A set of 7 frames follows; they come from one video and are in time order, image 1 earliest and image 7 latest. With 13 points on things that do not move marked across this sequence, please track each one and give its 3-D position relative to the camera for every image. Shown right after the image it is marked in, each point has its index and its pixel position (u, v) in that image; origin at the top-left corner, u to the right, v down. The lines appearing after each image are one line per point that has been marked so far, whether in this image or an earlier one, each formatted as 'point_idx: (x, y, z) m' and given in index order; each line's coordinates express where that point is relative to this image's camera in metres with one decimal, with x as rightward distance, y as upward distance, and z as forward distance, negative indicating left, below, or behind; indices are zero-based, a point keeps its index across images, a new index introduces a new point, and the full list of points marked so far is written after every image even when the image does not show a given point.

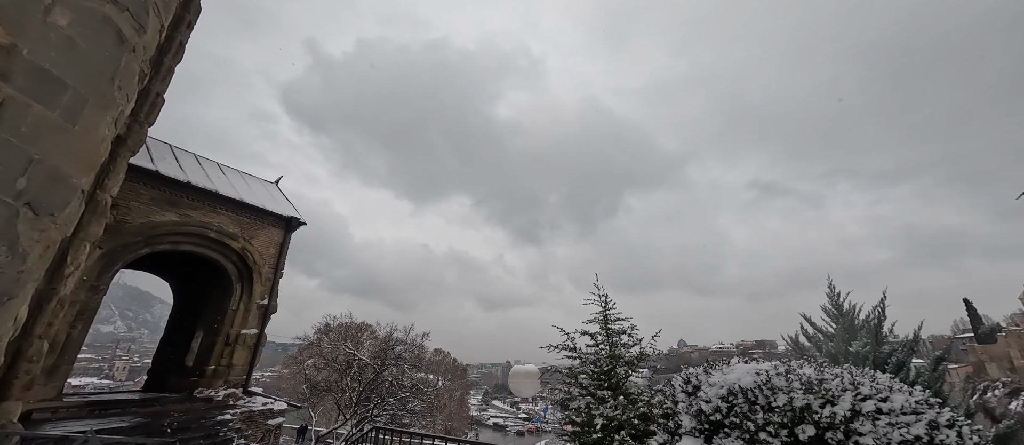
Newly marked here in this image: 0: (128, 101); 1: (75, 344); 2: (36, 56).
0: (-4.0, +1.3, +3.9) m
1: (-7.7, -2.1, +6.7) m
2: (-3.6, +1.2, +2.8) m
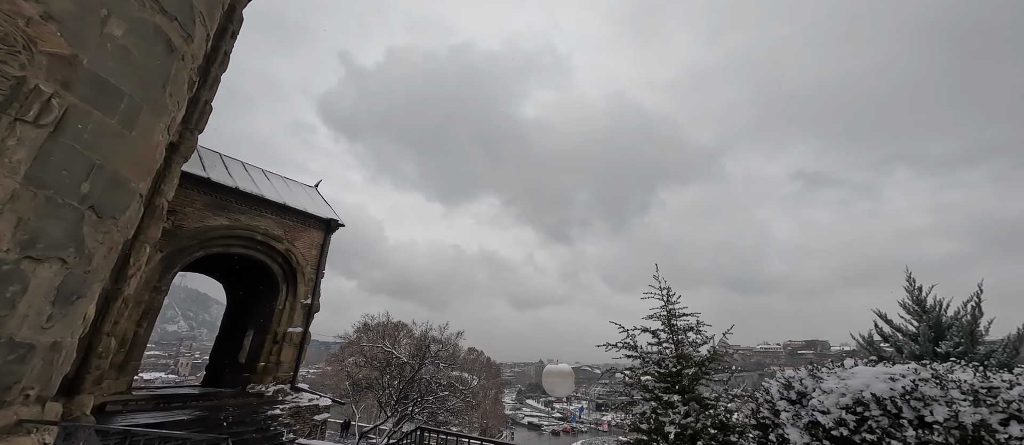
0: (-3.6, +1.2, +4.1) m
1: (-7.0, -2.2, +7.2) m
2: (-3.3, +1.2, +3.0) m
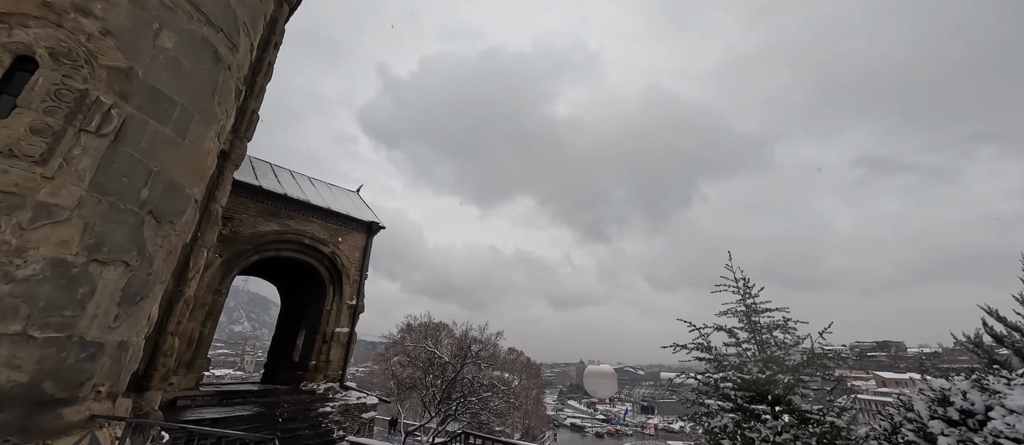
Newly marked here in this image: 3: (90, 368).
0: (-3.2, +1.2, +4.2) m
1: (-6.2, -2.4, +7.6) m
2: (-3.0, +1.2, +3.1) m
3: (-3.0, -1.1, +2.7) m
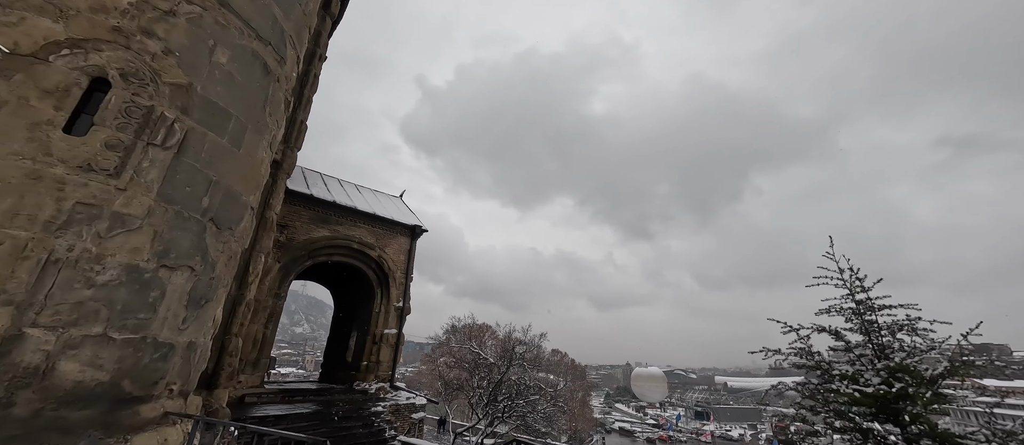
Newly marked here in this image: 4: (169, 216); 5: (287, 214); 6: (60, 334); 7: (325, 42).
0: (-2.7, +1.1, +4.4) m
1: (-5.2, -2.5, +8.1) m
2: (-2.6, +1.1, +3.3) m
3: (-2.7, -1.1, +2.9) m
4: (-2.7, +0.1, +2.9) m
5: (-5.1, +0.2, +8.6) m
6: (-2.8, -0.7, +2.4) m
7: (-3.0, +2.9, +6.0) m
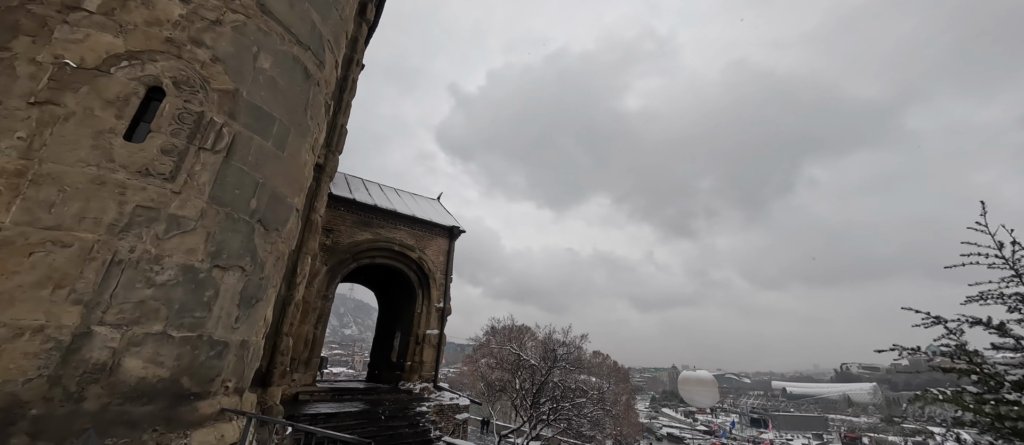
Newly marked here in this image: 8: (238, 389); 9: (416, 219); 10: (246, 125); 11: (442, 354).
0: (-2.3, +1.1, +4.5) m
1: (-4.3, -2.6, +8.4) m
2: (-2.3, +1.1, +3.4) m
3: (-2.3, -1.1, +3.0) m
4: (-2.3, 0.0, +3.0) m
5: (-4.2, +0.1, +8.9) m
6: (-2.5, -0.7, +2.5) m
7: (-2.4, +2.8, +6.1) m
8: (-2.4, -1.4, +3.3) m
9: (-2.6, +0.1, +10.0) m
10: (-2.3, +0.8, +3.3) m
11: (-1.8, -3.4, +9.9) m
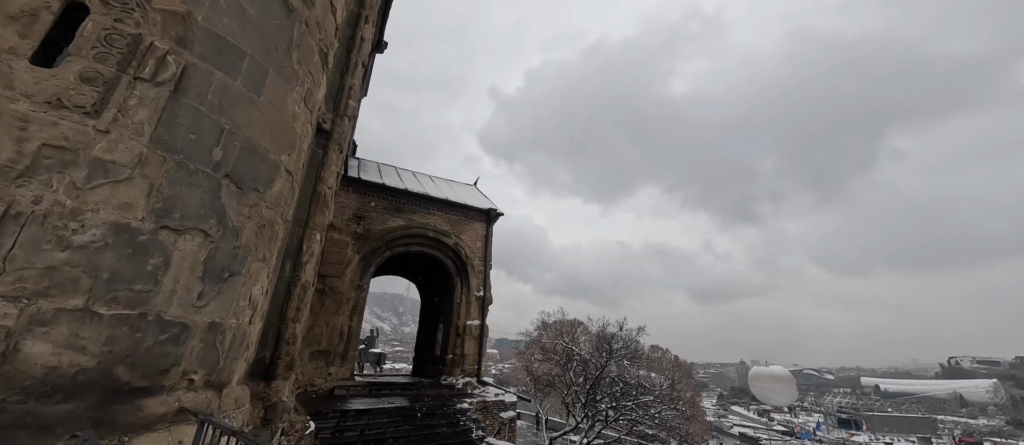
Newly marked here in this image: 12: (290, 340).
0: (-2.0, +1.4, +3.8) m
1: (-3.3, -2.4, +8.0) m
2: (-2.2, +1.4, +2.7) m
3: (-2.1, -0.8, +2.4) m
4: (-2.2, +0.4, +2.4) m
5: (-3.3, +0.4, +8.4) m
6: (-2.4, -0.4, +1.9) m
7: (-2.0, +3.2, +5.5) m
8: (-2.1, -1.1, +2.7) m
9: (-1.5, +0.5, +9.4) m
10: (-2.2, +1.2, +2.6) m
11: (-0.6, -3.0, +9.1) m
12: (-2.3, -1.2, +3.9) m
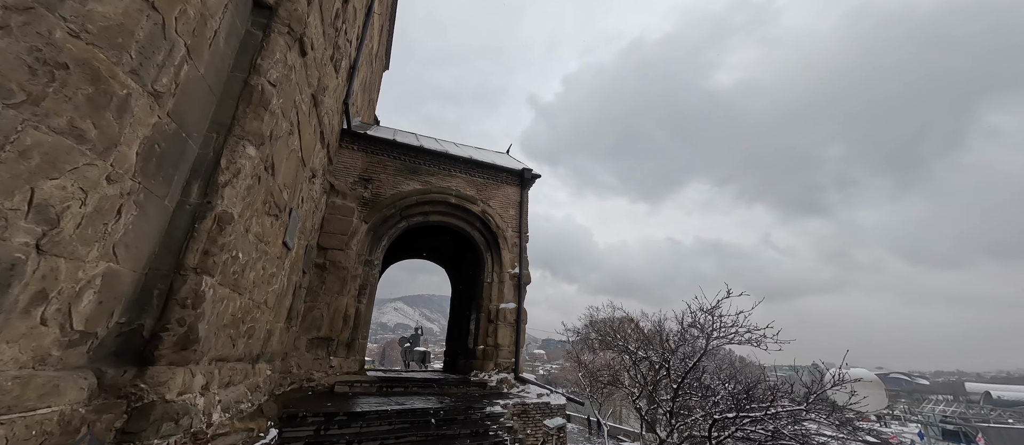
0: (-1.9, +2.1, +2.4) m
1: (-2.6, -1.7, +6.6) m
2: (-2.2, +2.1, +1.3) m
3: (-2.1, -0.1, +0.9) m
4: (-2.2, +1.1, +0.9) m
5: (-2.6, +1.0, +7.0) m
6: (-2.4, +0.3, +0.4) m
7: (-1.8, +3.9, +4.0) m
8: (-2.0, -0.4, +1.2) m
9: (-0.7, +1.2, +7.8) m
10: (-2.1, +1.9, +1.2) m
11: (+0.2, -2.3, +7.5) m
12: (-2.0, -0.5, +2.4) m
